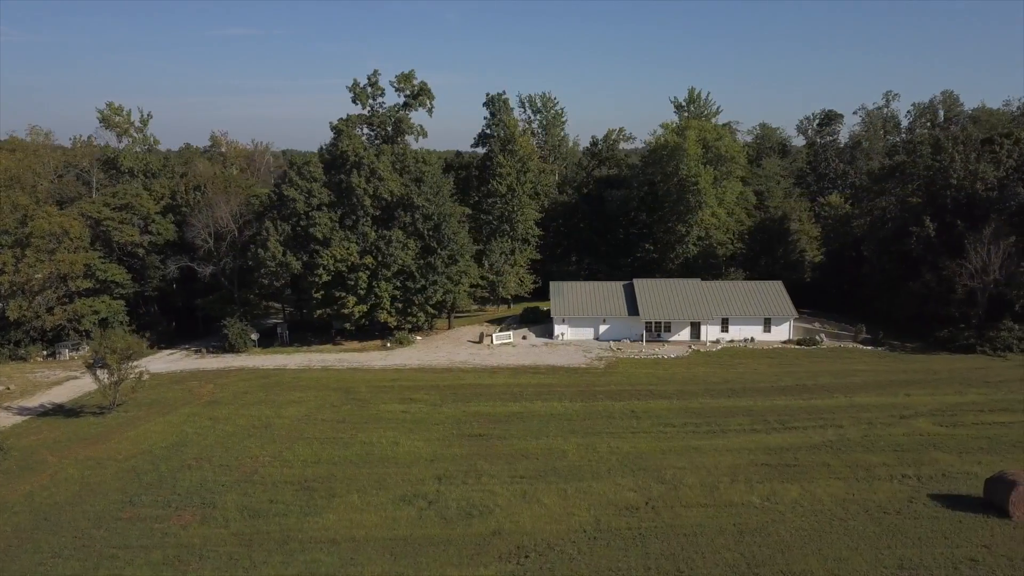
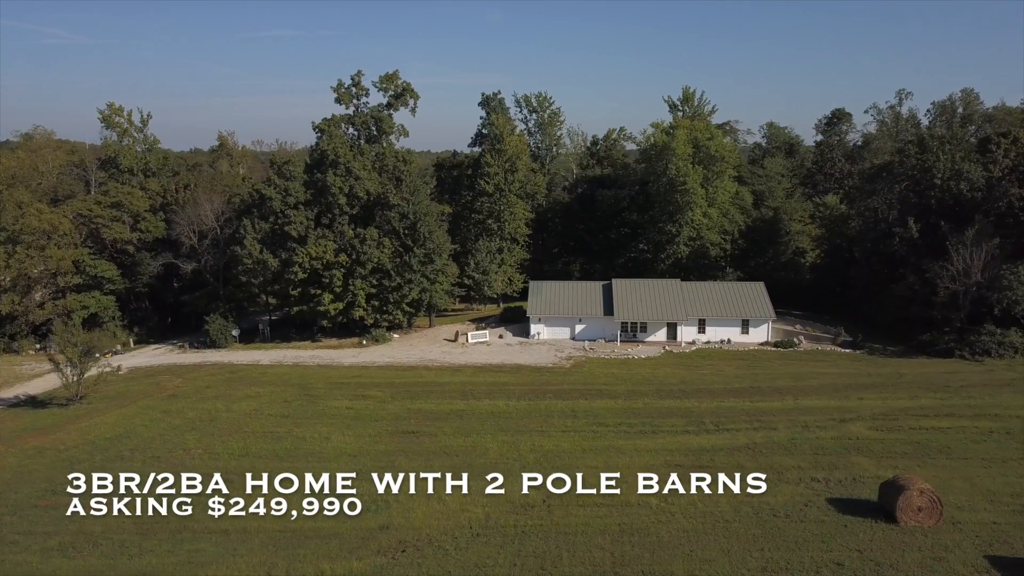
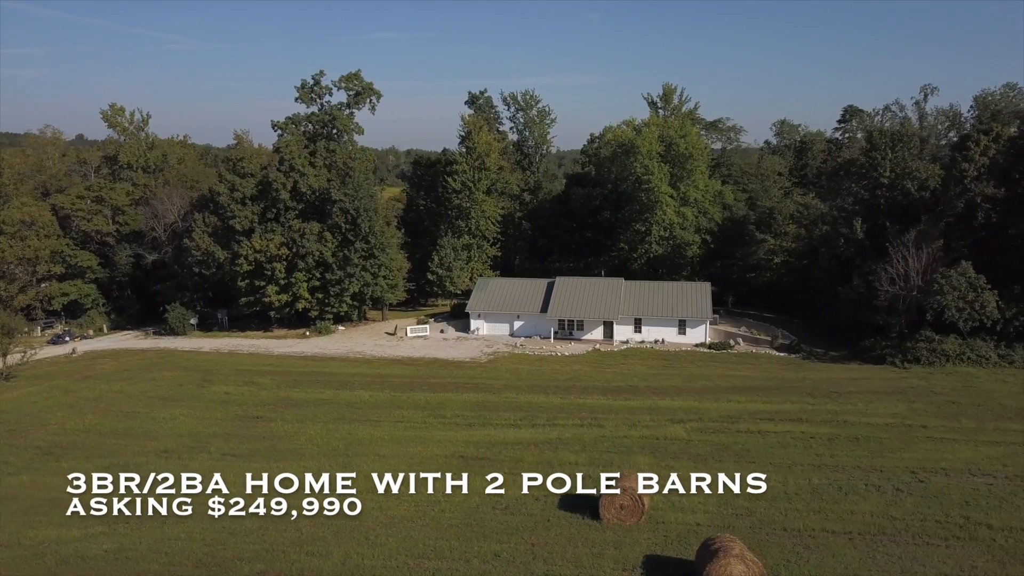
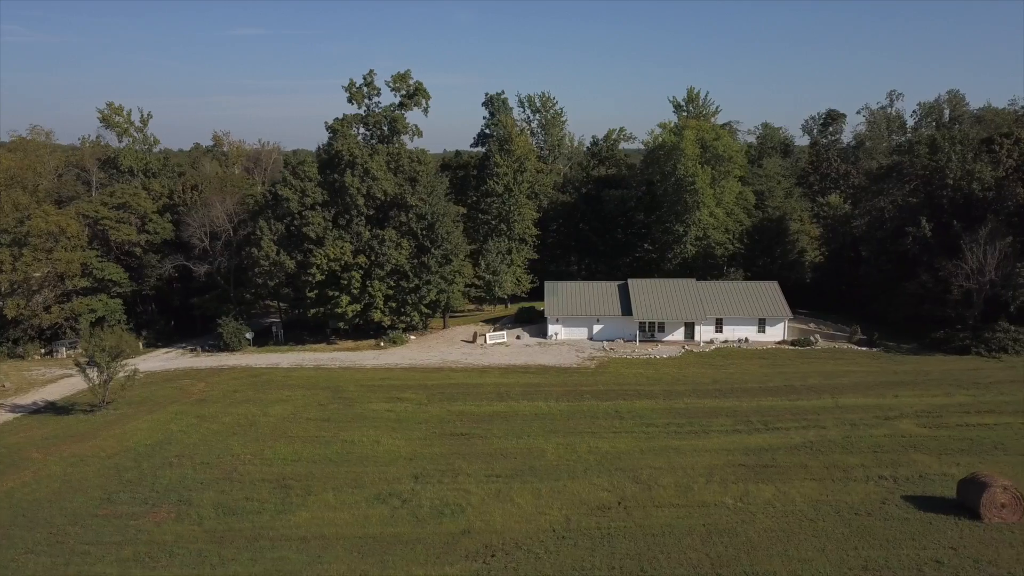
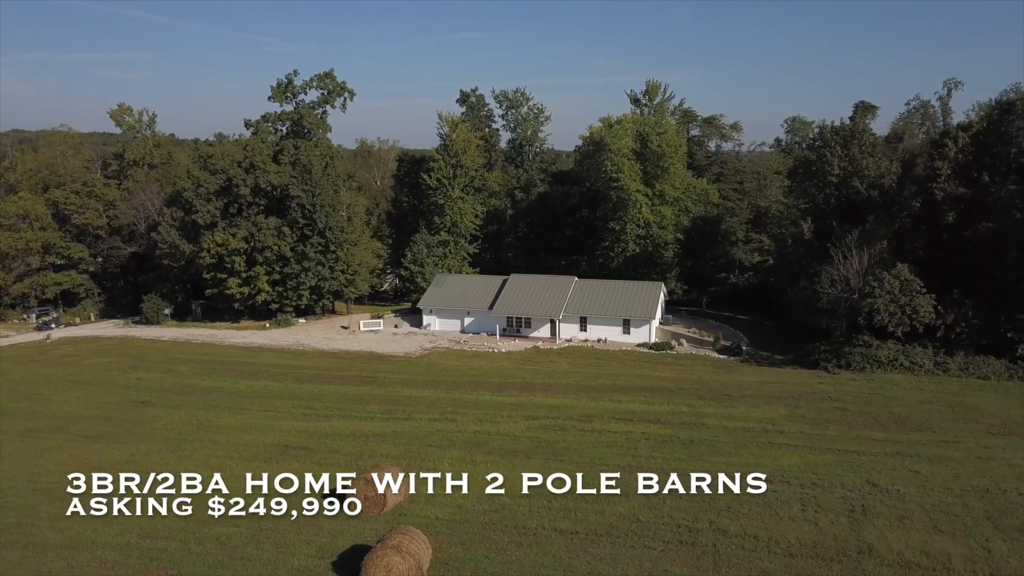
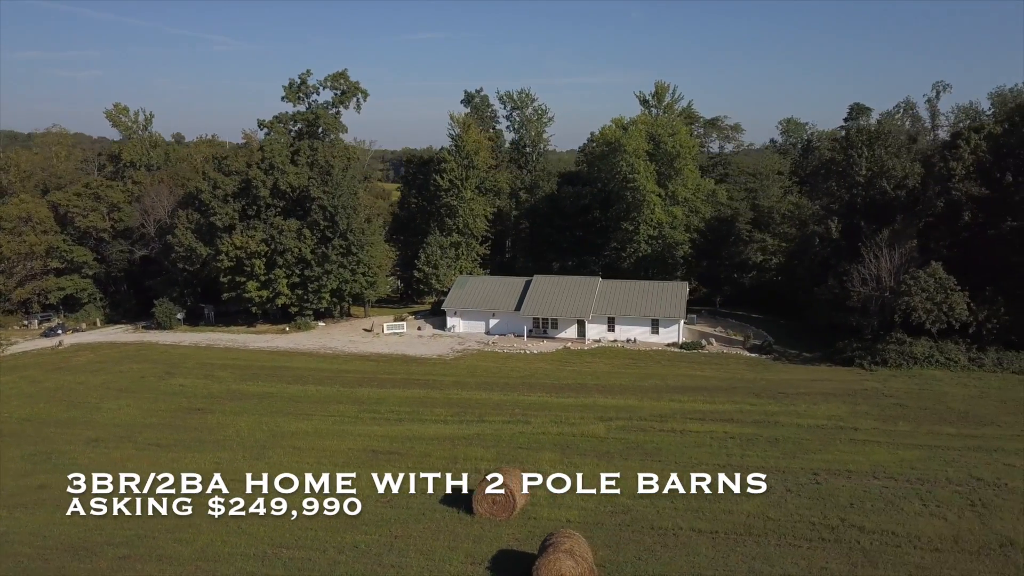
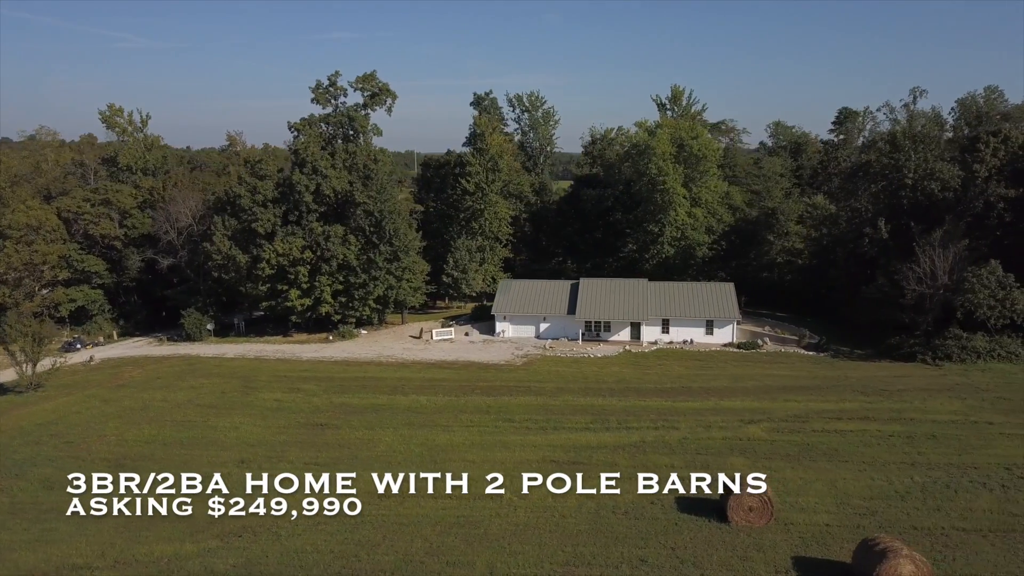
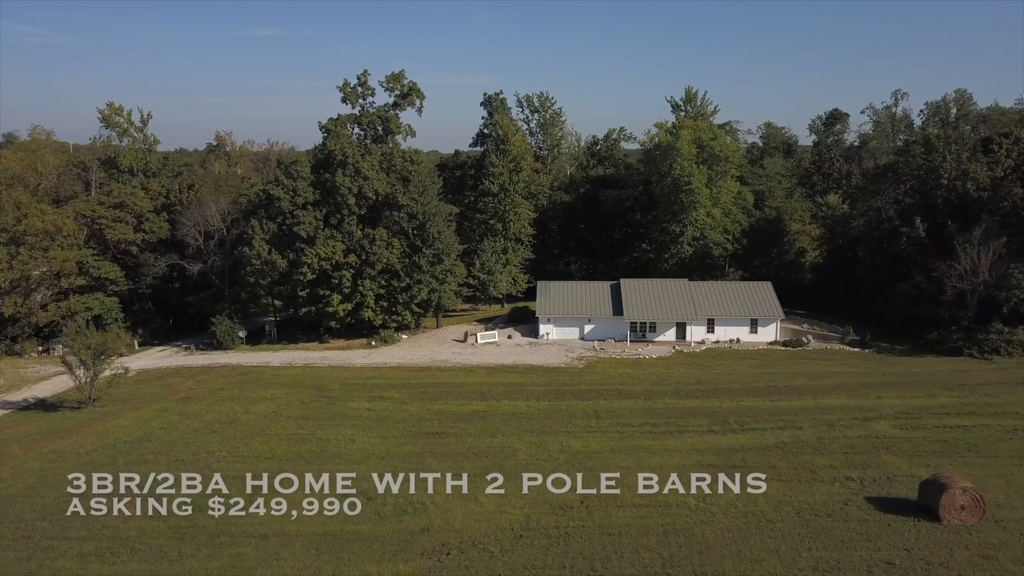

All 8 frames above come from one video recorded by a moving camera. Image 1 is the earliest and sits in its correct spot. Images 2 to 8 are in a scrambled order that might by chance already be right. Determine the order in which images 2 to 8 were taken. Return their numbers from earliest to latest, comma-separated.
4, 8, 2, 7, 3, 6, 5
